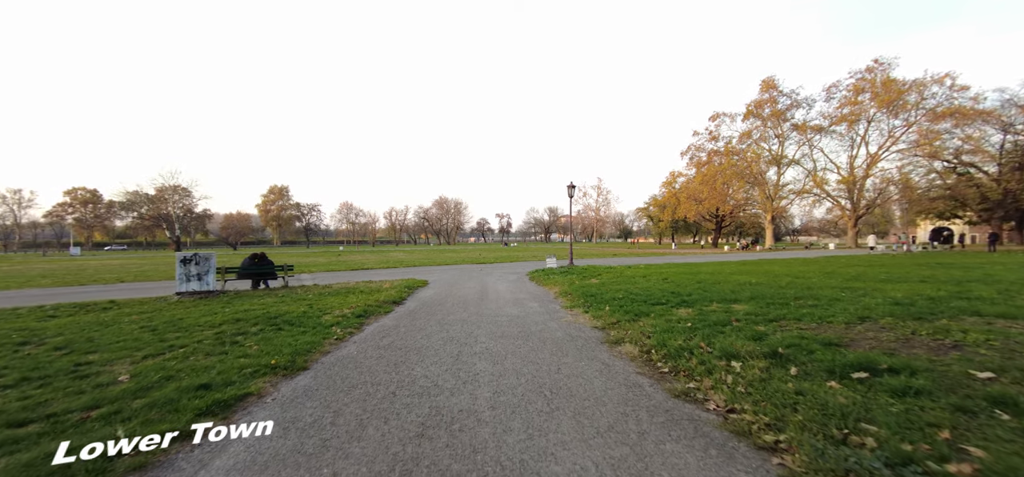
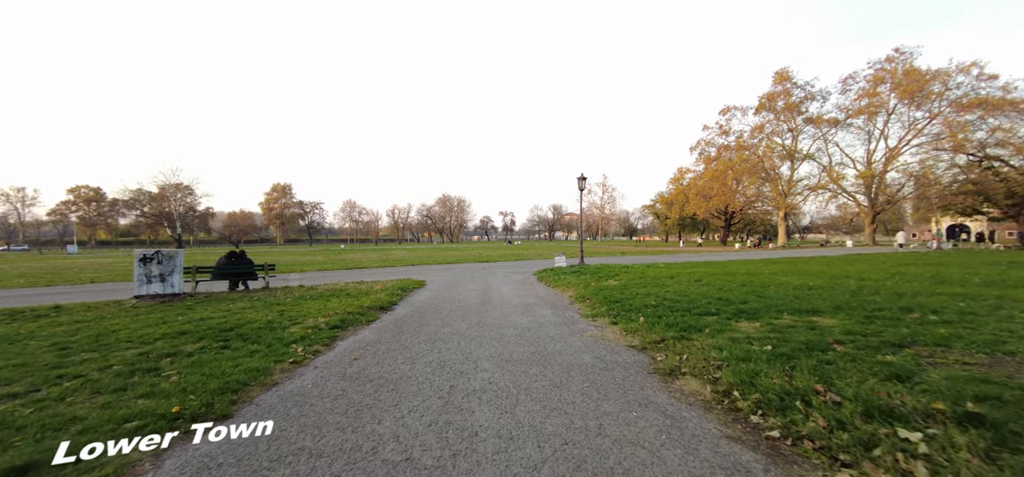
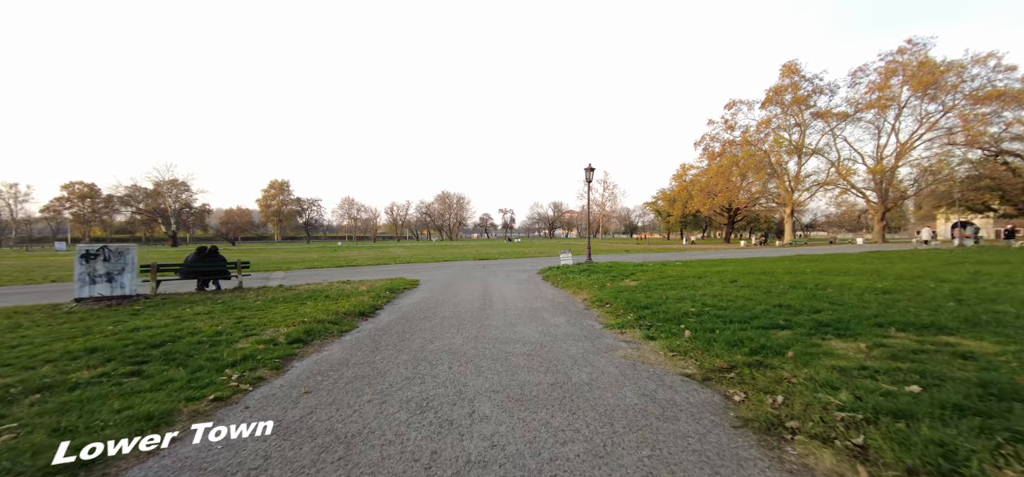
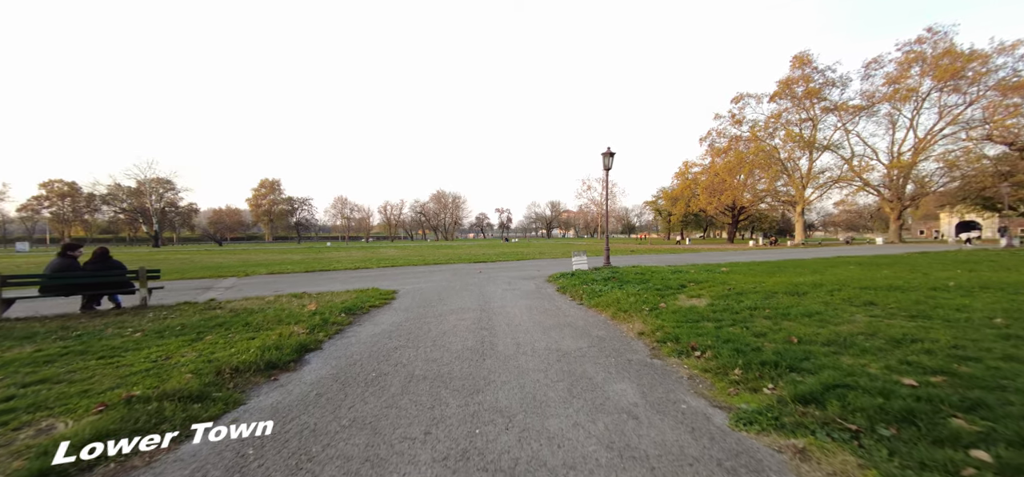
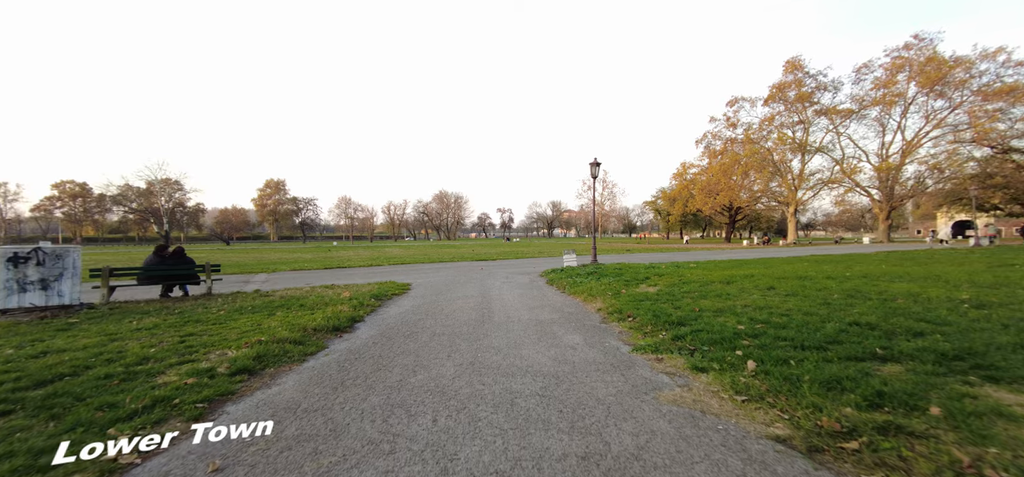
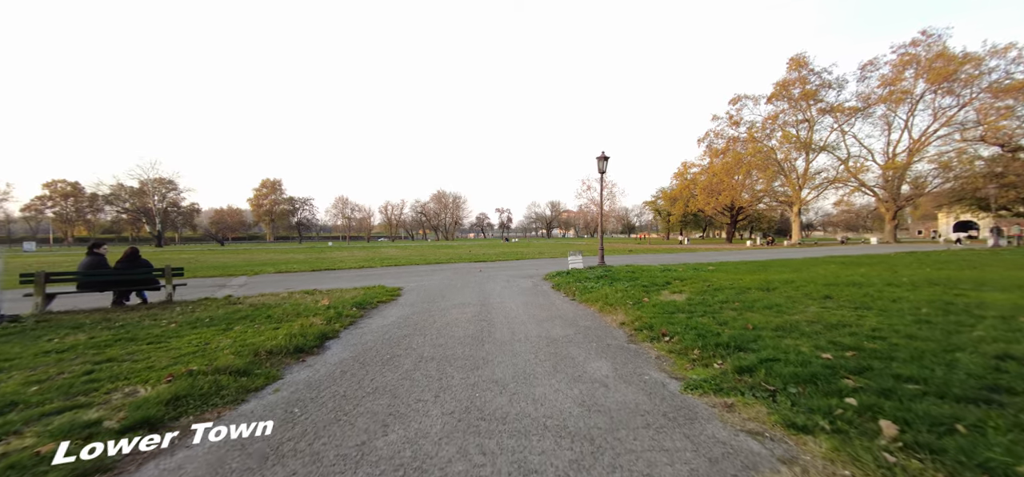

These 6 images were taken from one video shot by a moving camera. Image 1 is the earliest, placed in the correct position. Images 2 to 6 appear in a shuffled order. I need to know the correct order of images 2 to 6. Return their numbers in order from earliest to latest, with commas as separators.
2, 3, 5, 6, 4
